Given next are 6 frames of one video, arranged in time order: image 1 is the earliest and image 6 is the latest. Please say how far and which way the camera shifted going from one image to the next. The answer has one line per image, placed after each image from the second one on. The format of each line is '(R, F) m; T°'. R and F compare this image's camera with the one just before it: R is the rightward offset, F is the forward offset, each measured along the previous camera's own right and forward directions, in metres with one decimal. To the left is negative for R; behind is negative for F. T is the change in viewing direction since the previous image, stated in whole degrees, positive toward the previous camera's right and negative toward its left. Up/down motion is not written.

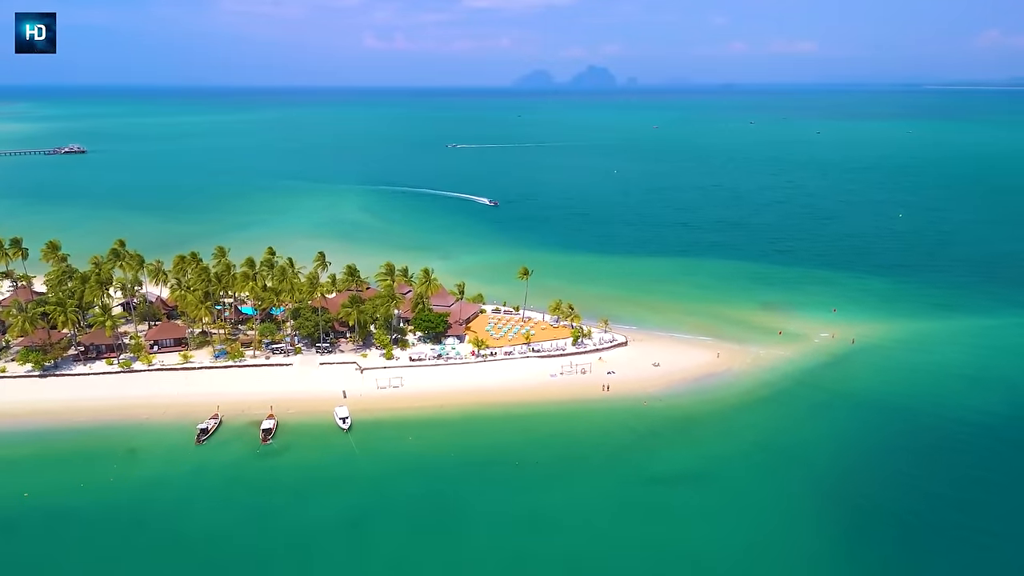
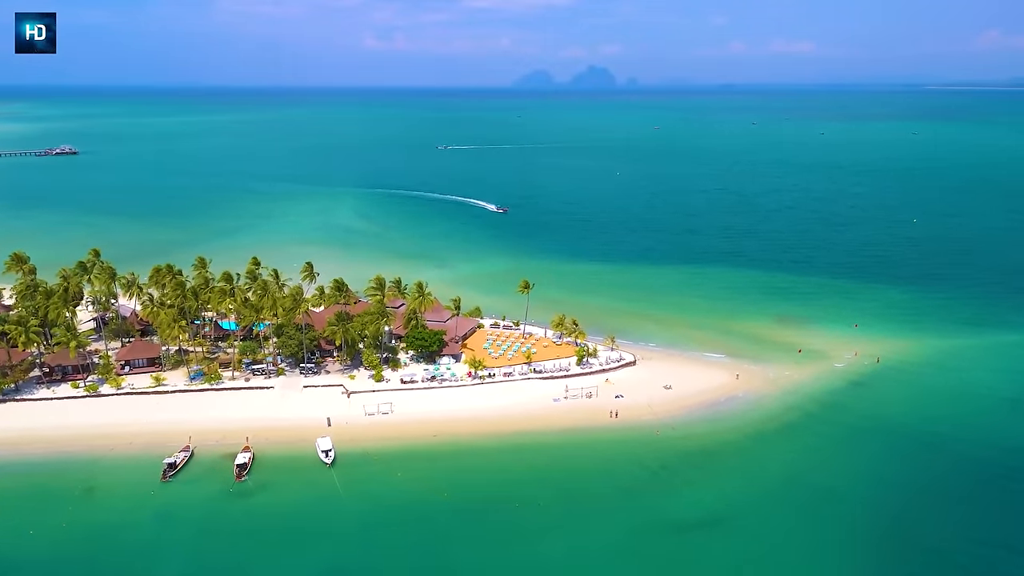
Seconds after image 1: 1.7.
(0.0, +3.8) m; 0°
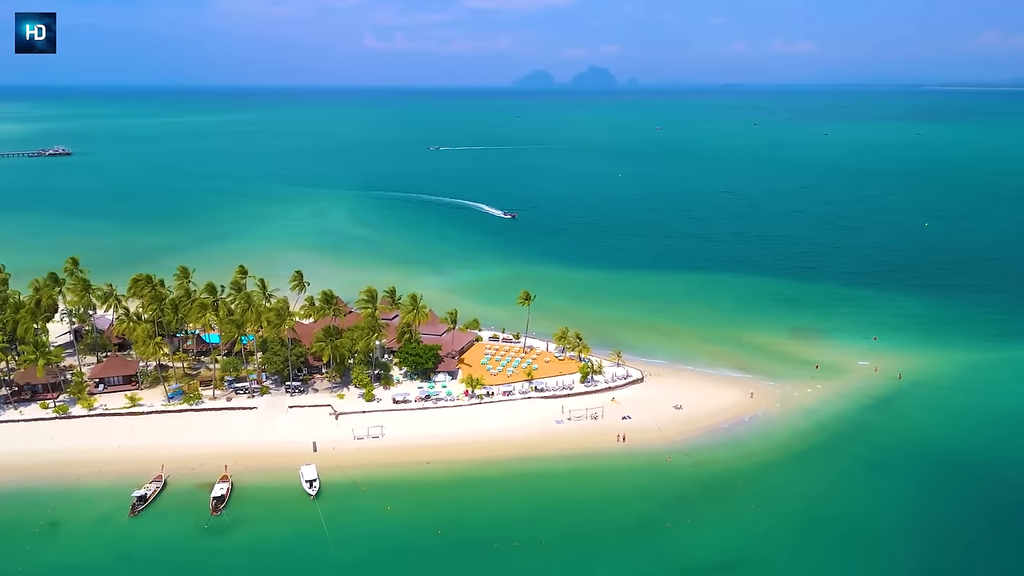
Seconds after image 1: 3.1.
(0.0, +3.0) m; 0°
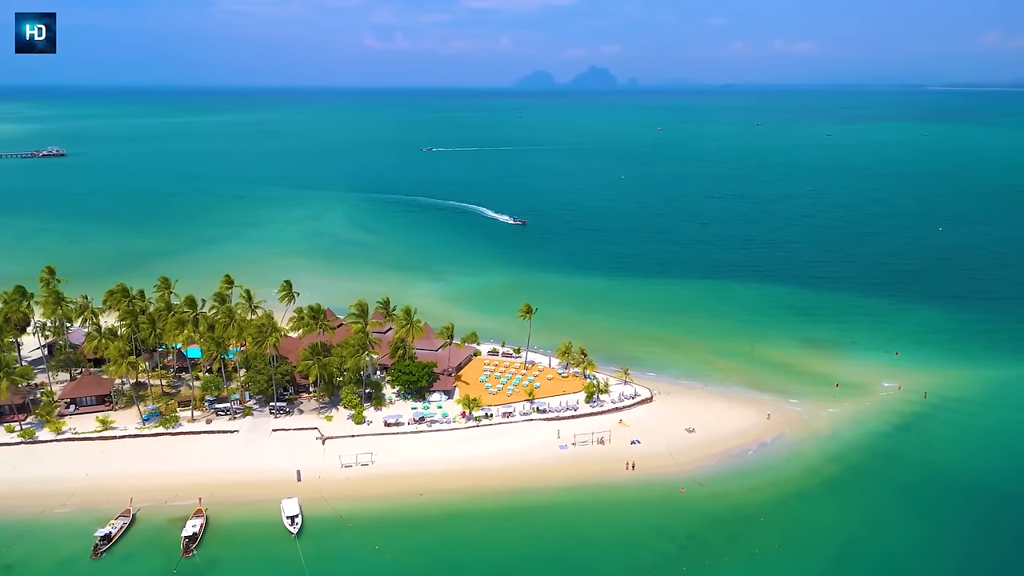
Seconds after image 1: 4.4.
(0.0, +3.0) m; 0°
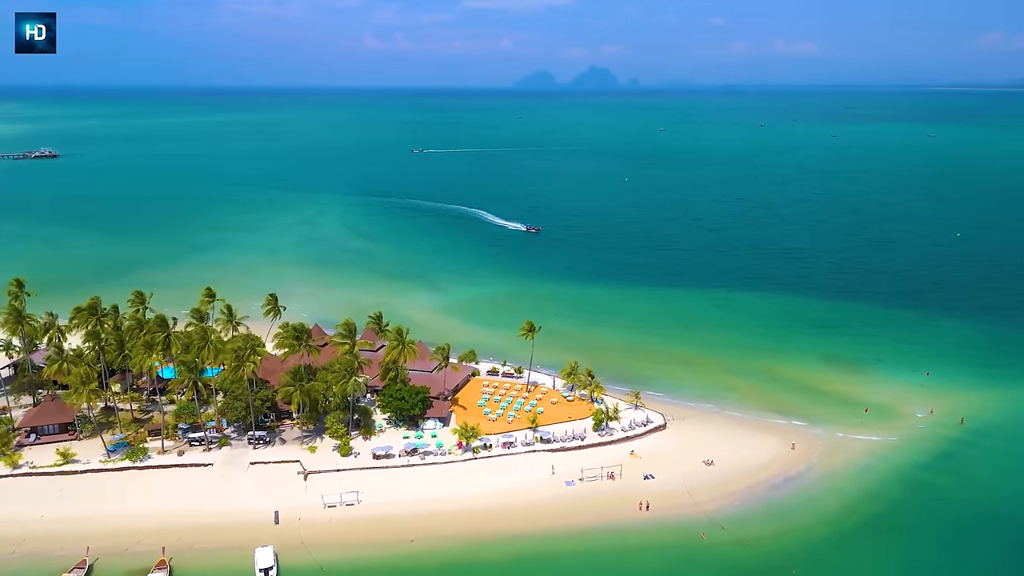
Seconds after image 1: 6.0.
(0.0, +3.6) m; 0°
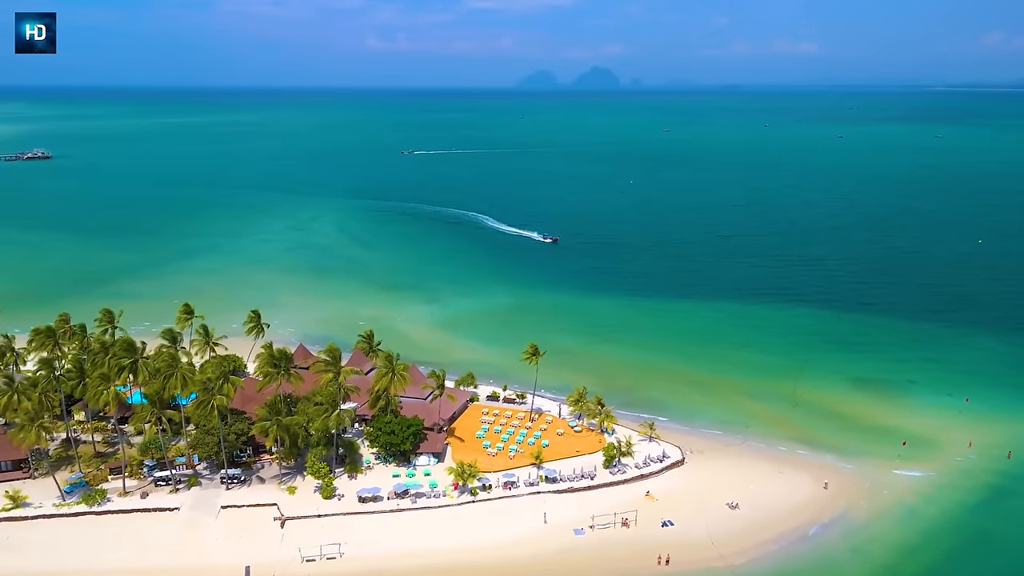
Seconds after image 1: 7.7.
(-0.1, +3.9) m; 0°
